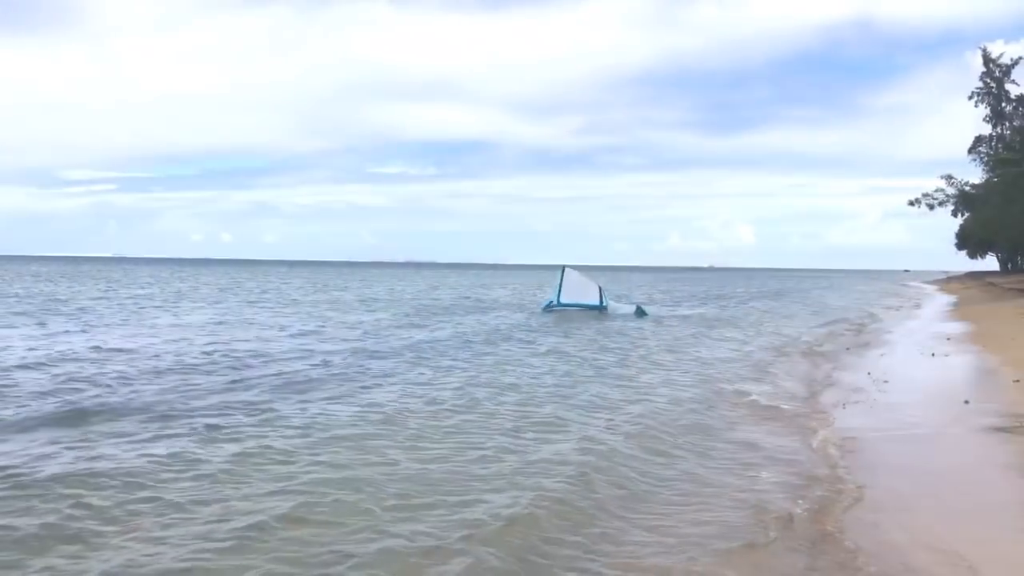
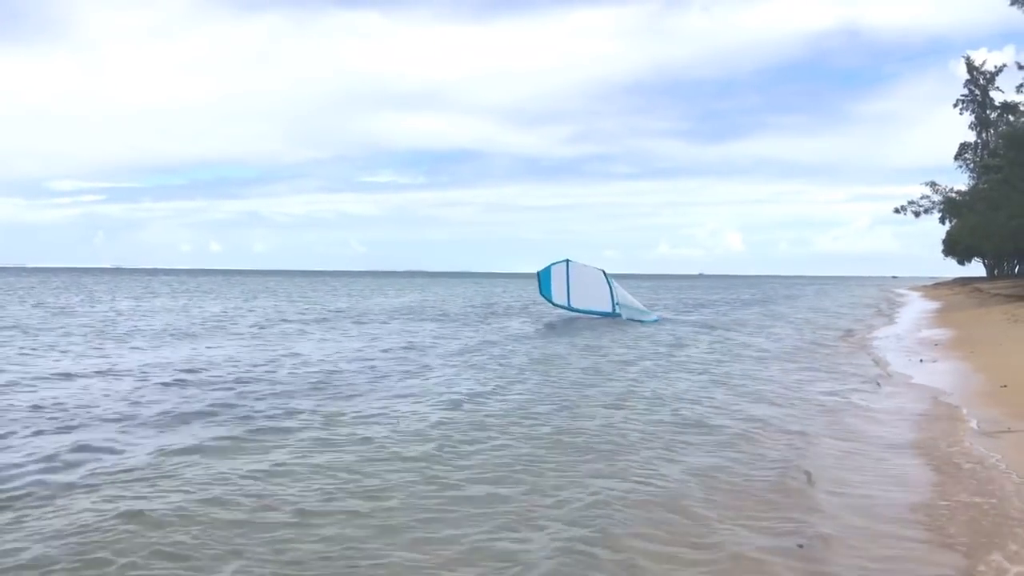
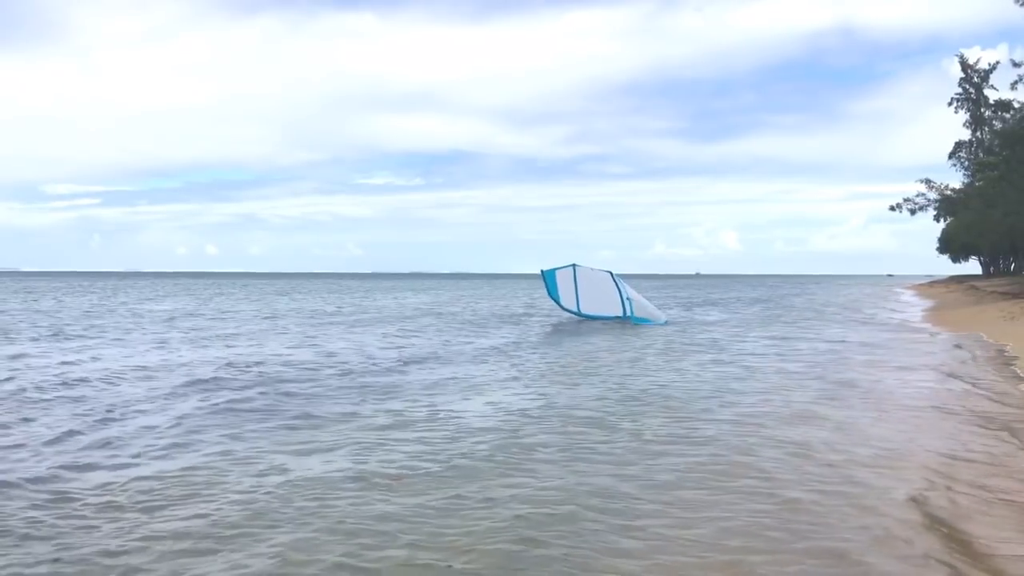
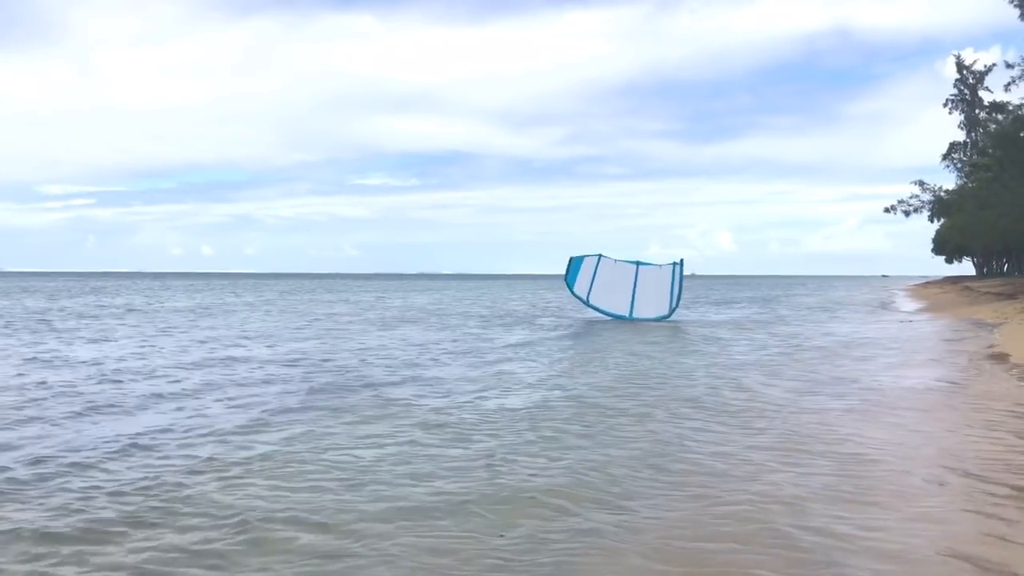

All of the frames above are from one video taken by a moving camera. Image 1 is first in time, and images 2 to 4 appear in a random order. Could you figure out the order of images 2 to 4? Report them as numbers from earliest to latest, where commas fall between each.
2, 3, 4
